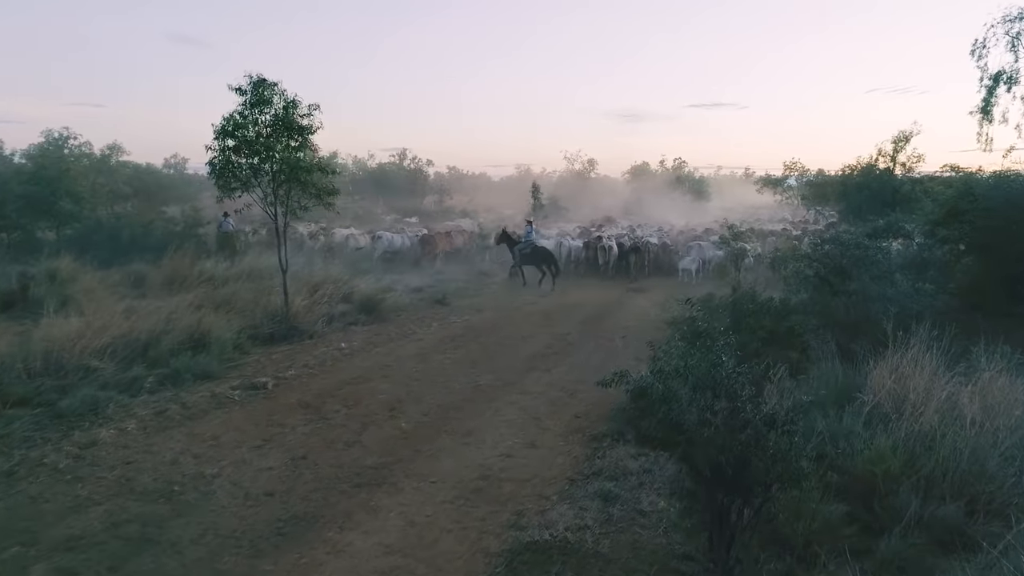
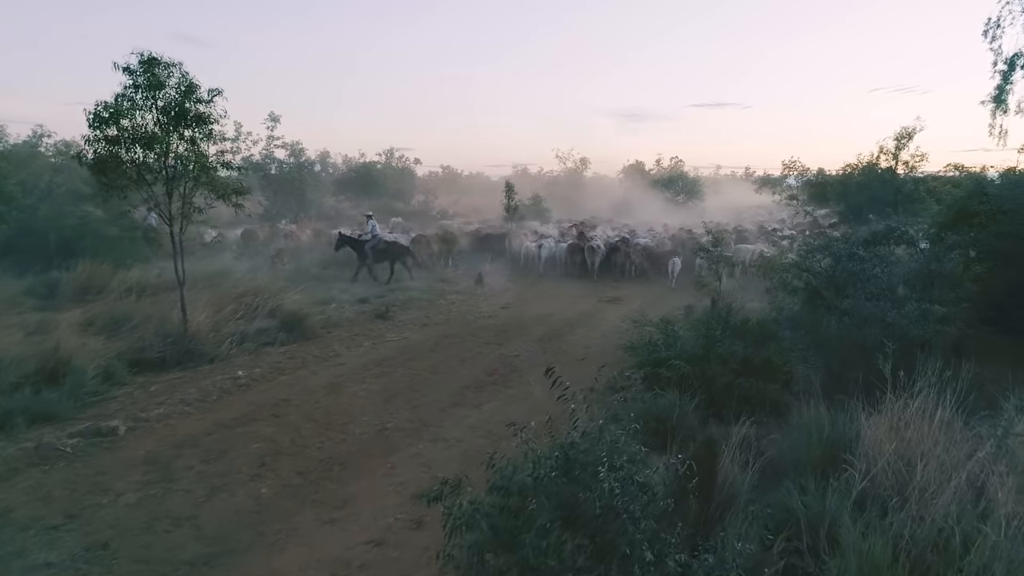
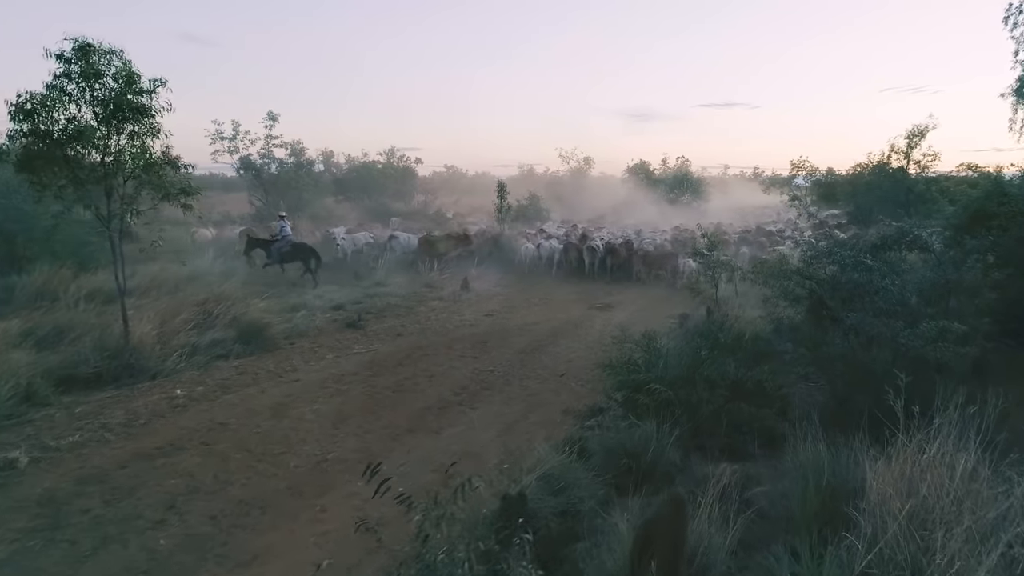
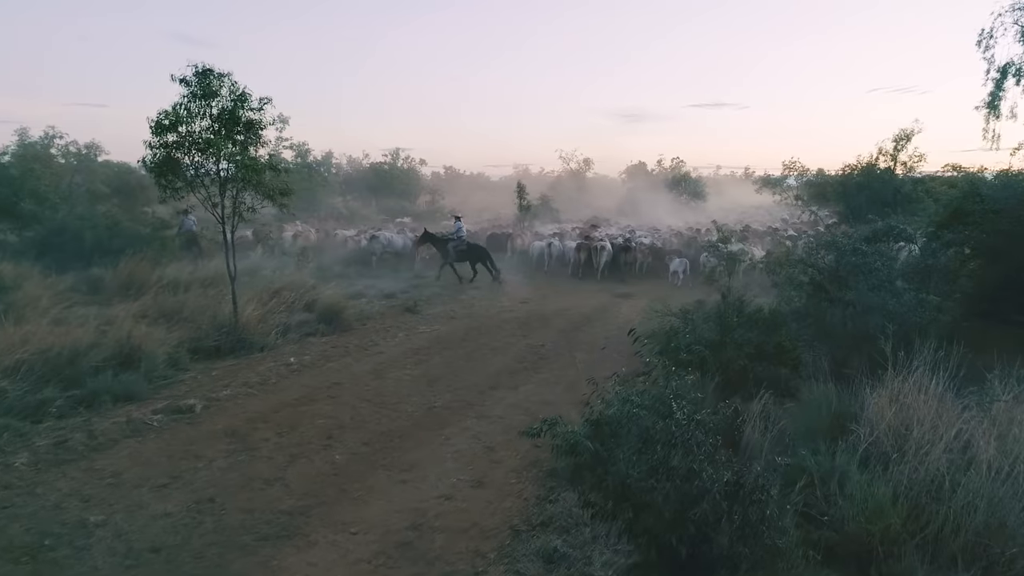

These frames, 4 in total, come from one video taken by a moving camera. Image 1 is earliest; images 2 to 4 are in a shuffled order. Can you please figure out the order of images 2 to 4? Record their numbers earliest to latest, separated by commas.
4, 2, 3
